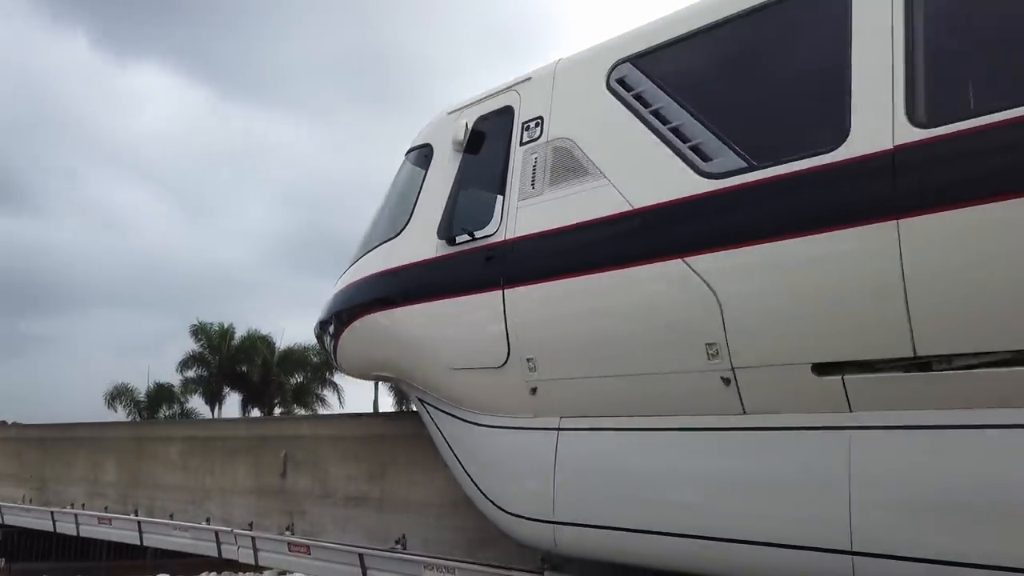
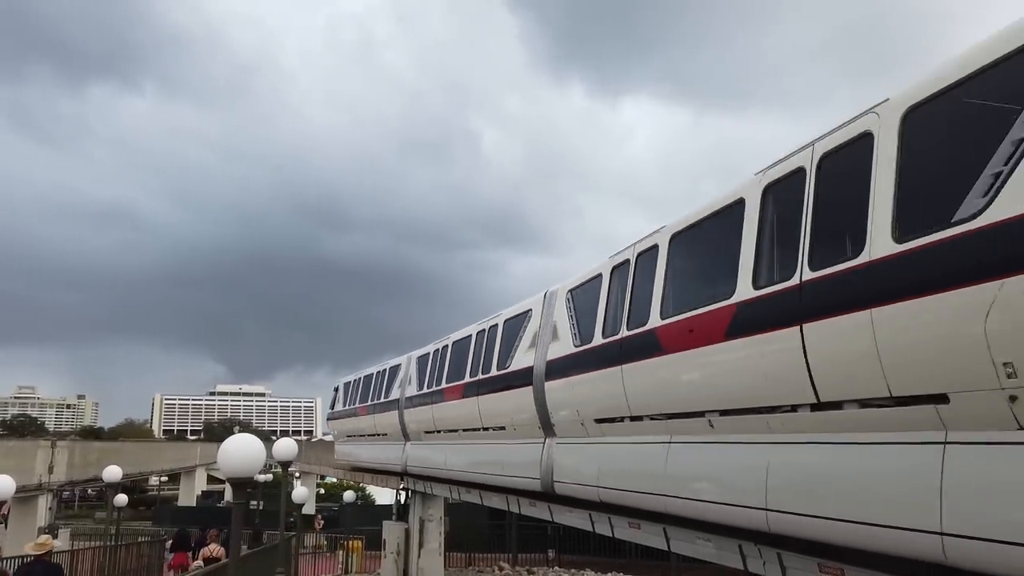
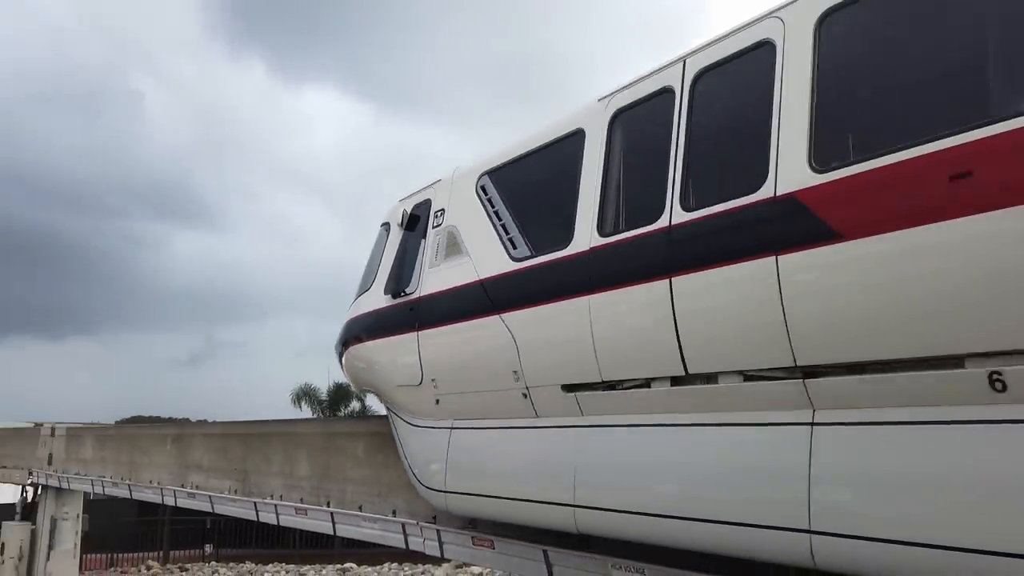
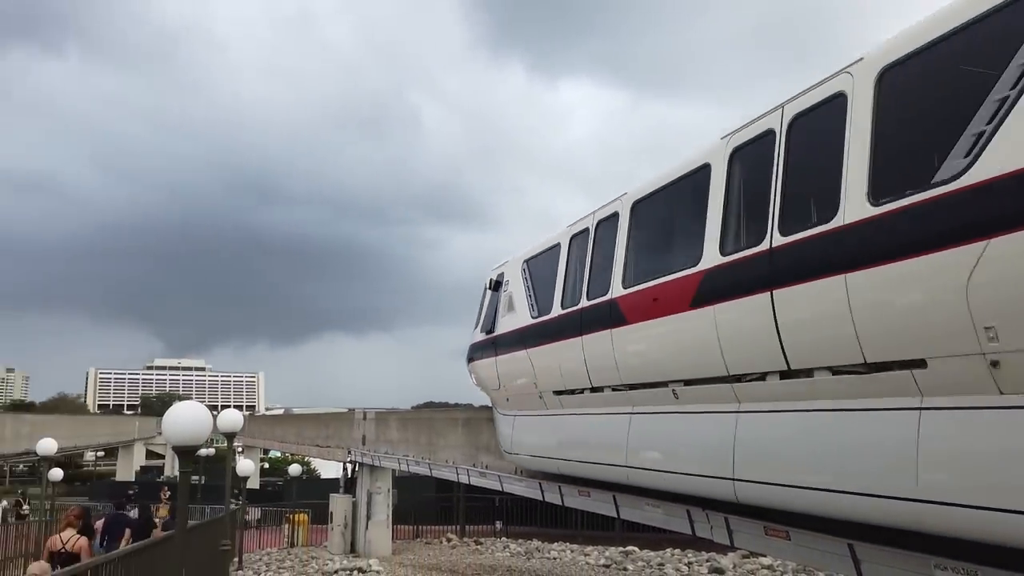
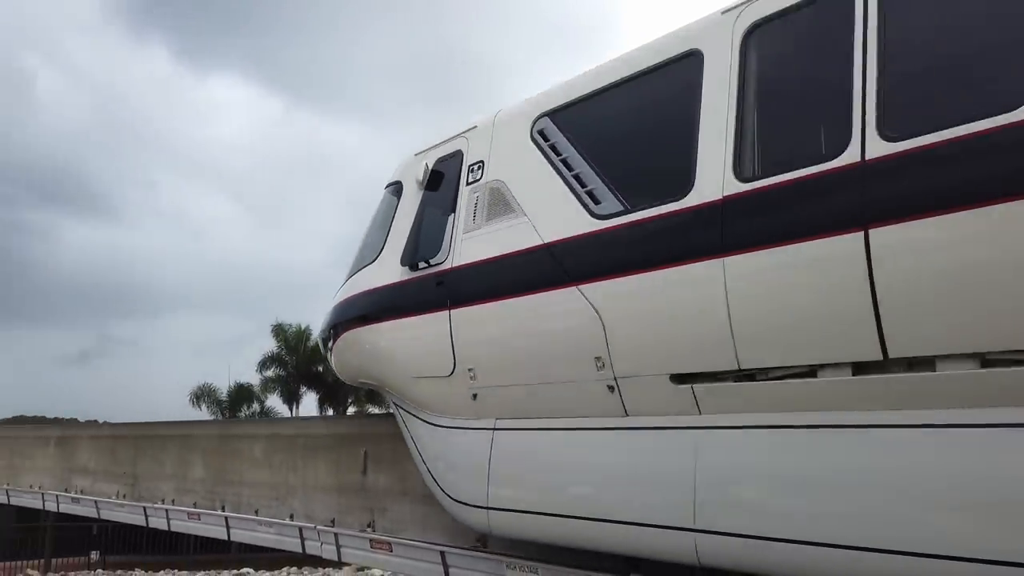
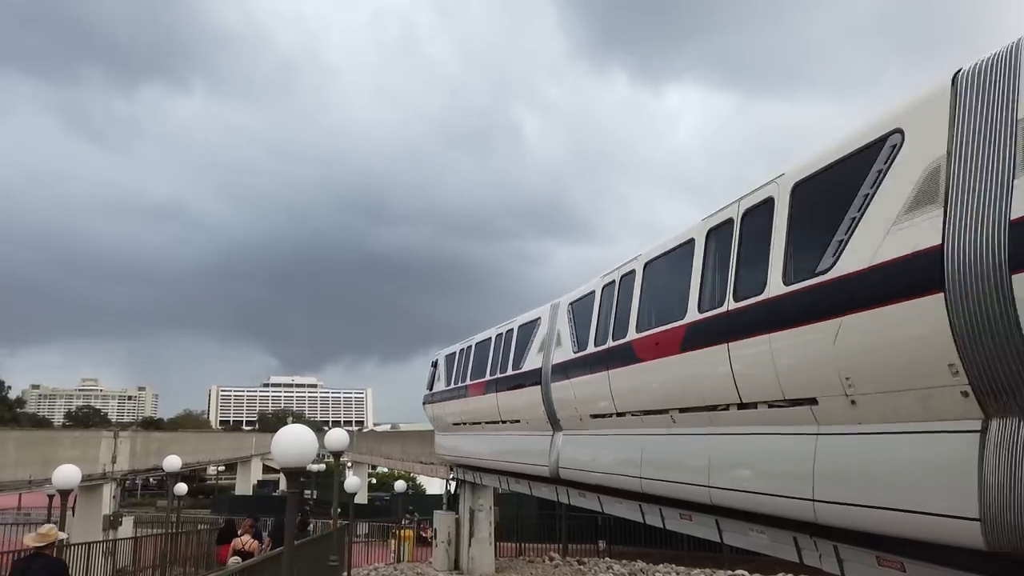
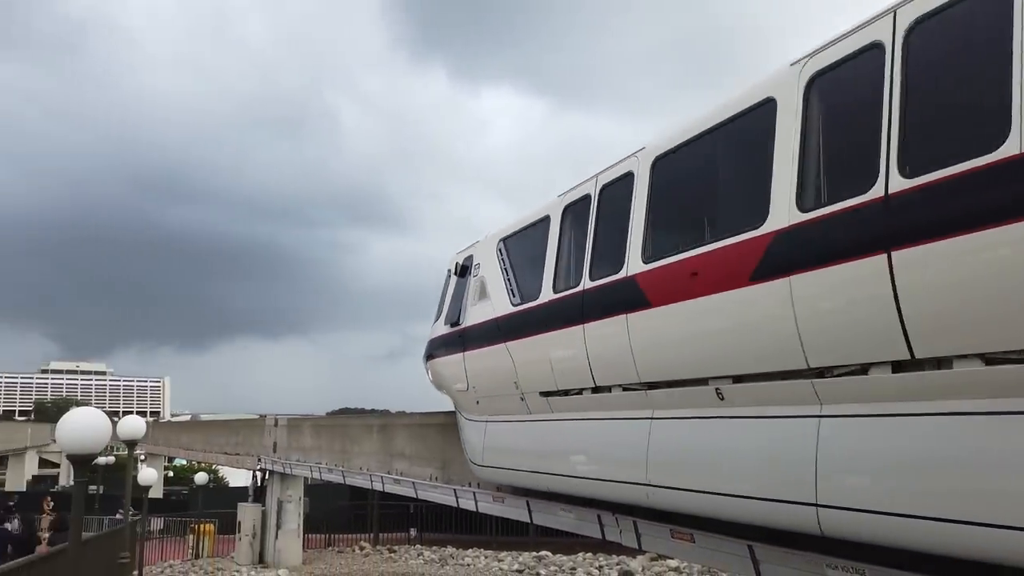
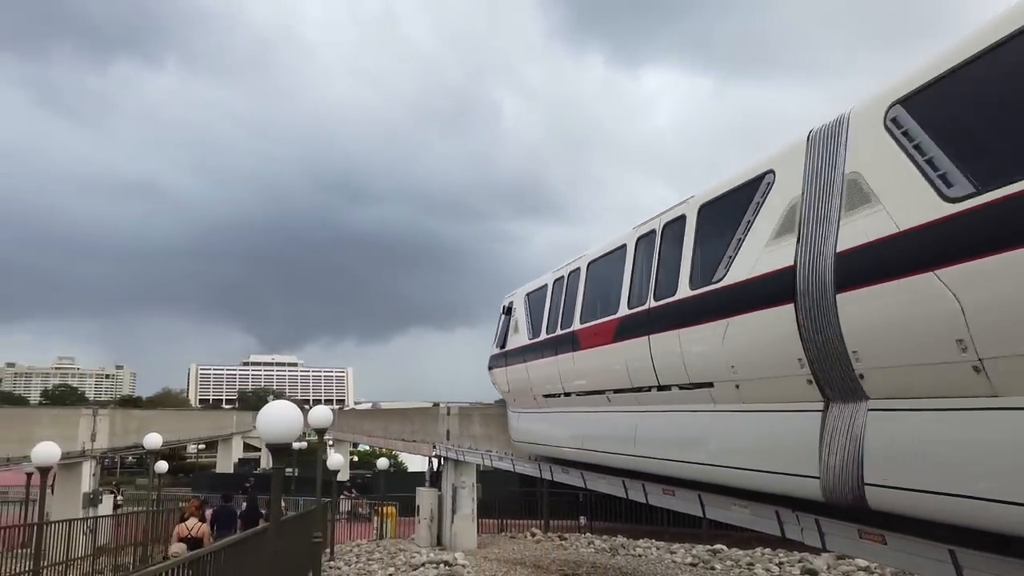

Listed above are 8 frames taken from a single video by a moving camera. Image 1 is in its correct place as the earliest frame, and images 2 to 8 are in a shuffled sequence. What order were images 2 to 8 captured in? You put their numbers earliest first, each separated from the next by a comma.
5, 3, 7, 4, 8, 6, 2
